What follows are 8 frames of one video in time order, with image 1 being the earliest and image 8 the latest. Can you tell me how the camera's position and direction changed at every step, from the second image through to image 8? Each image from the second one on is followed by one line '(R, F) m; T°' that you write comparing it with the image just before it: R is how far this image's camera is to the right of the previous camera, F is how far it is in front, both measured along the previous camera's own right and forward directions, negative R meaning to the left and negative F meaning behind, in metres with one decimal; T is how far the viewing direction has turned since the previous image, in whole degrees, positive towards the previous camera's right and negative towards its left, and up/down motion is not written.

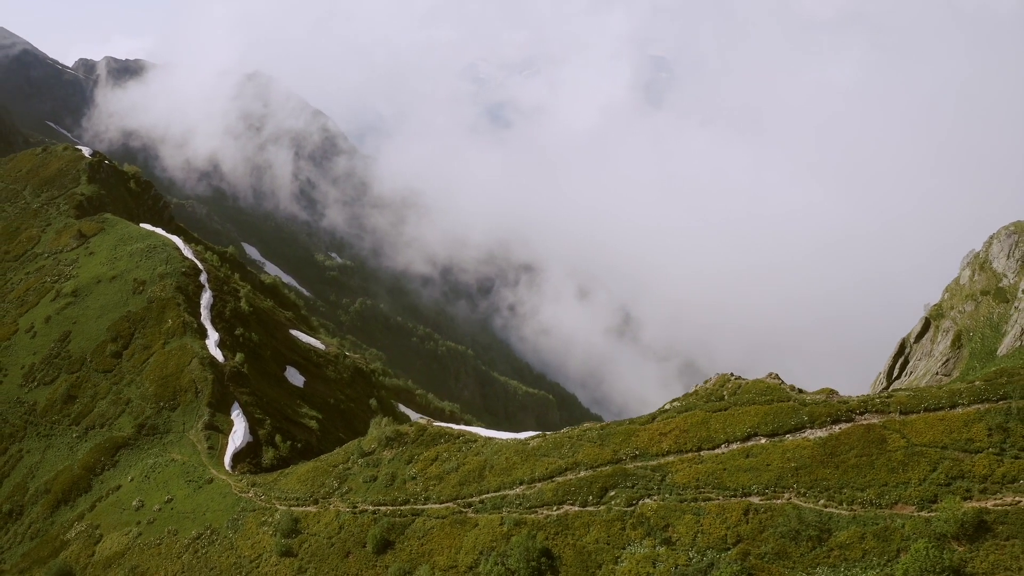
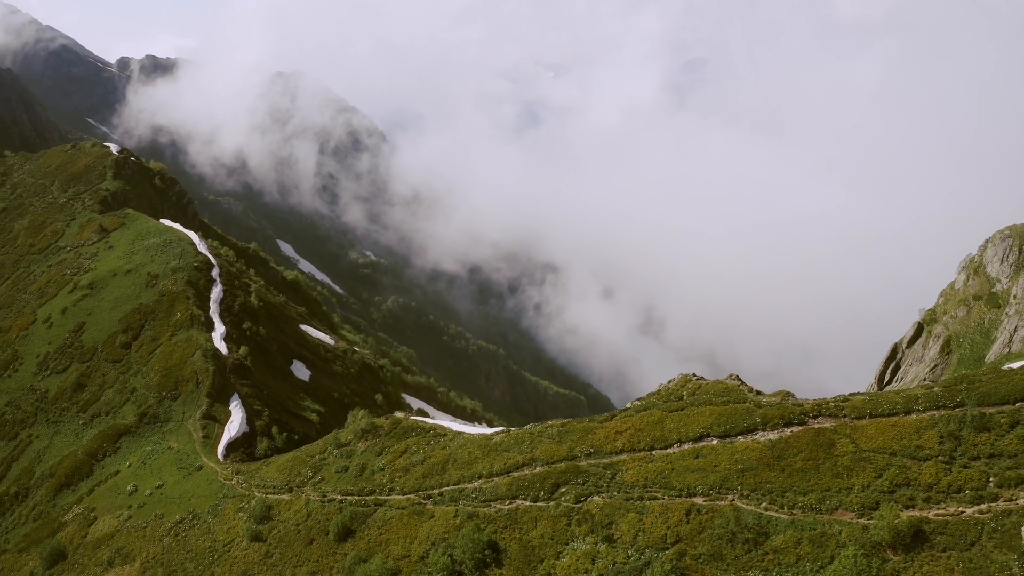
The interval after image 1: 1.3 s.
(+3.4, 0.0) m; -2°
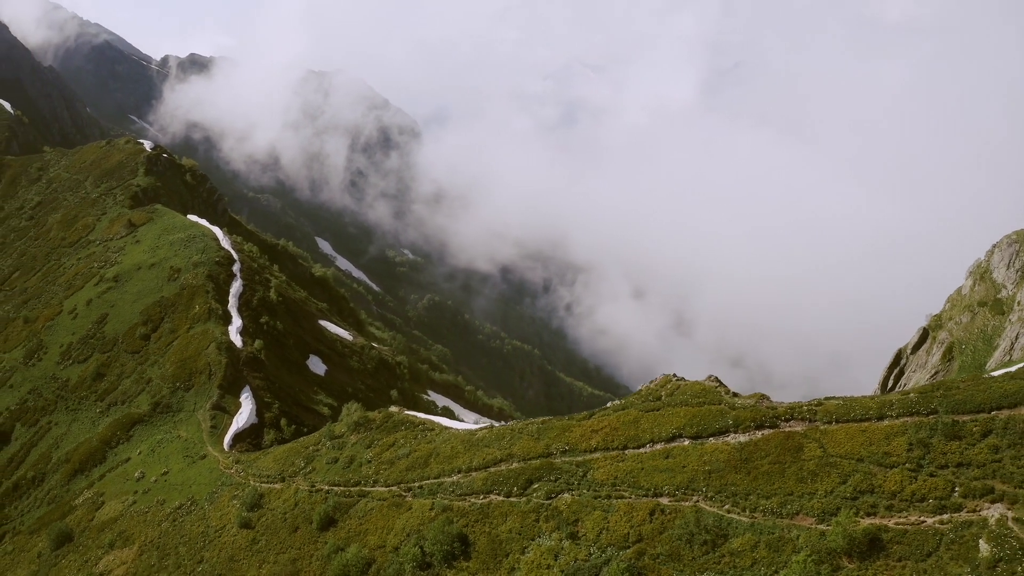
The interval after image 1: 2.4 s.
(+2.4, -0.2) m; -2°
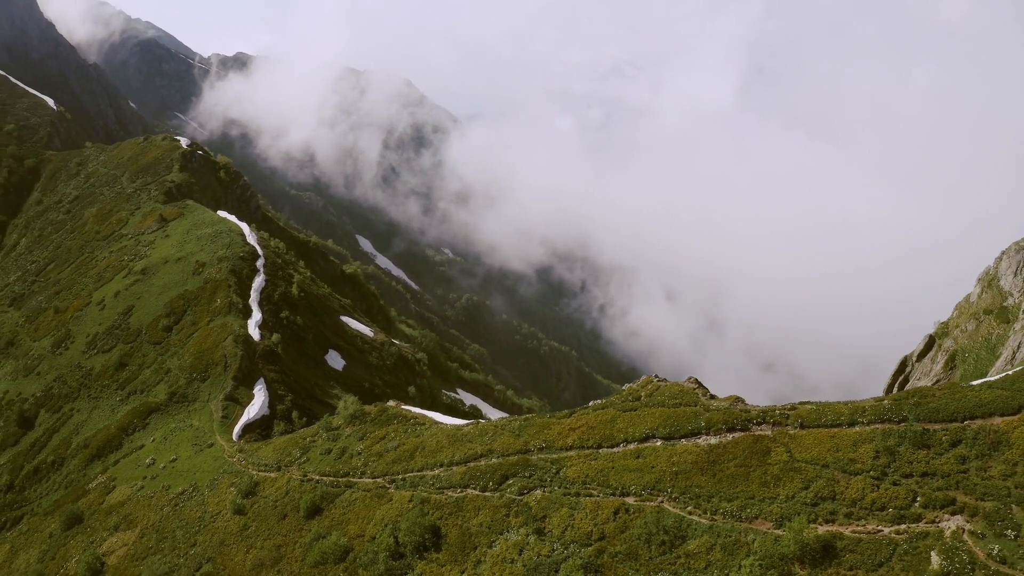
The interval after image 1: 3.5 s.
(+2.4, -0.3) m; -3°
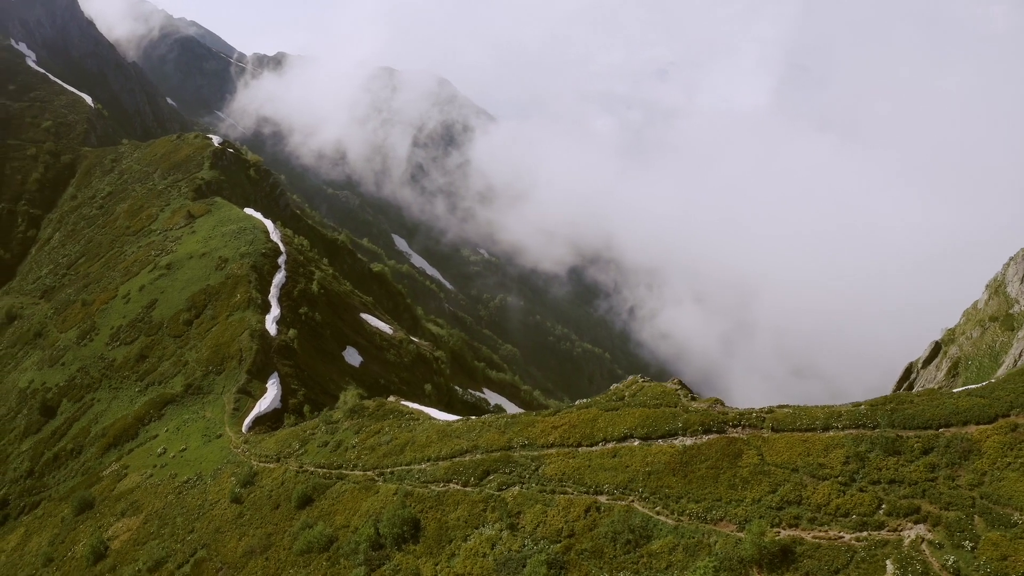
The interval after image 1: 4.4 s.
(+2.1, -0.4) m; -2°
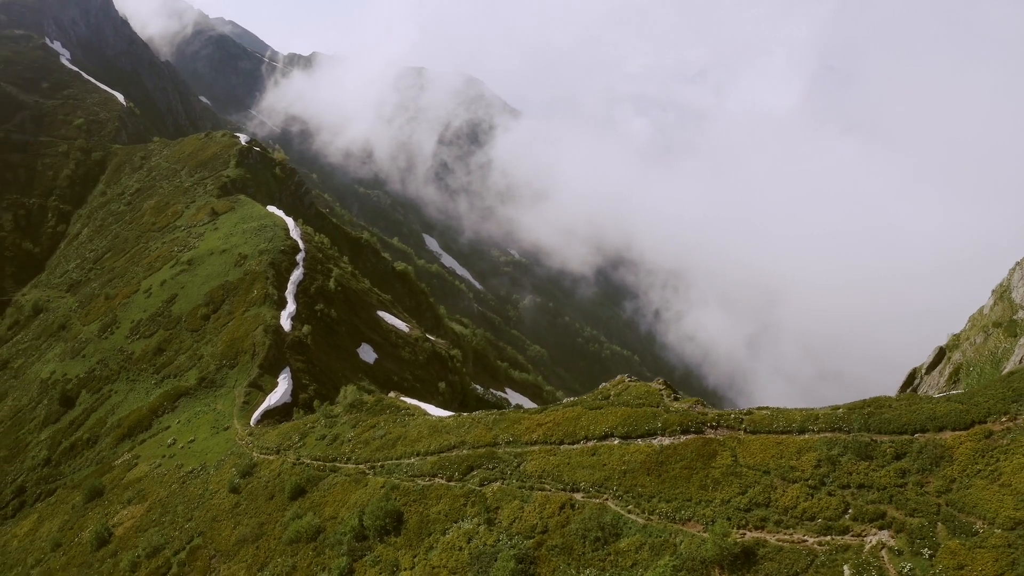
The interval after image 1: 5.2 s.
(+1.9, -0.3) m; -2°
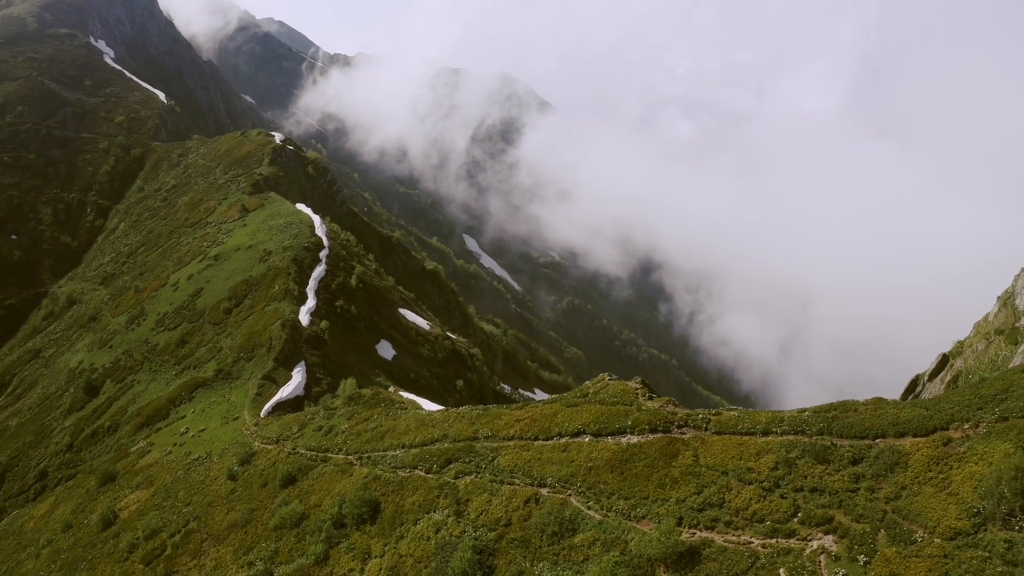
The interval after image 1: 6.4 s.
(+2.6, -0.4) m; -3°
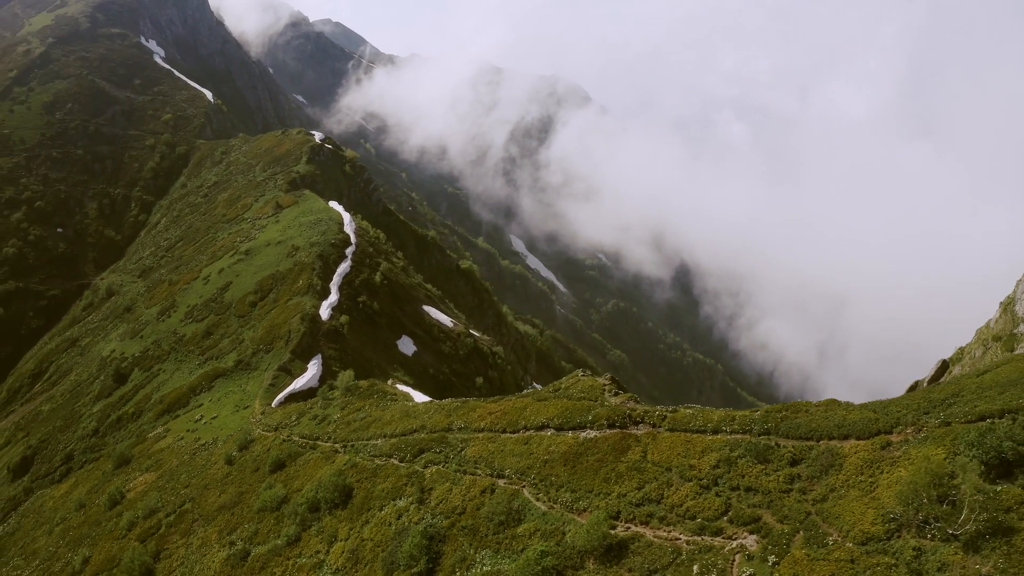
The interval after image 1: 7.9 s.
(+3.4, -0.5) m; -3°
